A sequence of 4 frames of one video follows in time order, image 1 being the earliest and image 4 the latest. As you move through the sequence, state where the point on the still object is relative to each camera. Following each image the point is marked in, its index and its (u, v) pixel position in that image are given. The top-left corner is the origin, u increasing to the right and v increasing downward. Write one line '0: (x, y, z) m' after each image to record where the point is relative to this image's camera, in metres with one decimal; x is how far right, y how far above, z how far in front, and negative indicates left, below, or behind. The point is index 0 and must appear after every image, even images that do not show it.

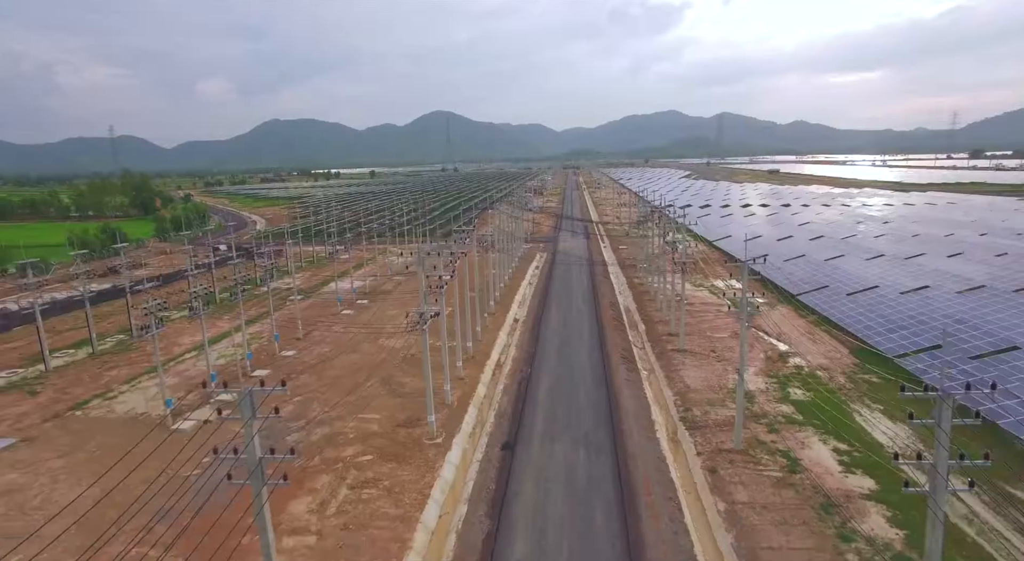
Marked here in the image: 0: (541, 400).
0: (+0.9, -3.7, +18.8) m
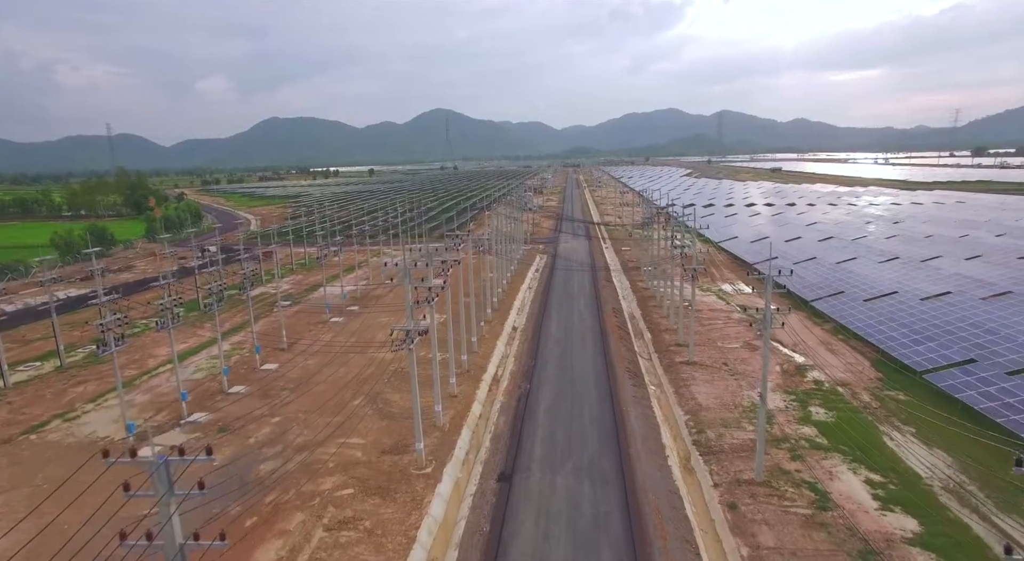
0: (+0.8, -4.0, +17.3) m
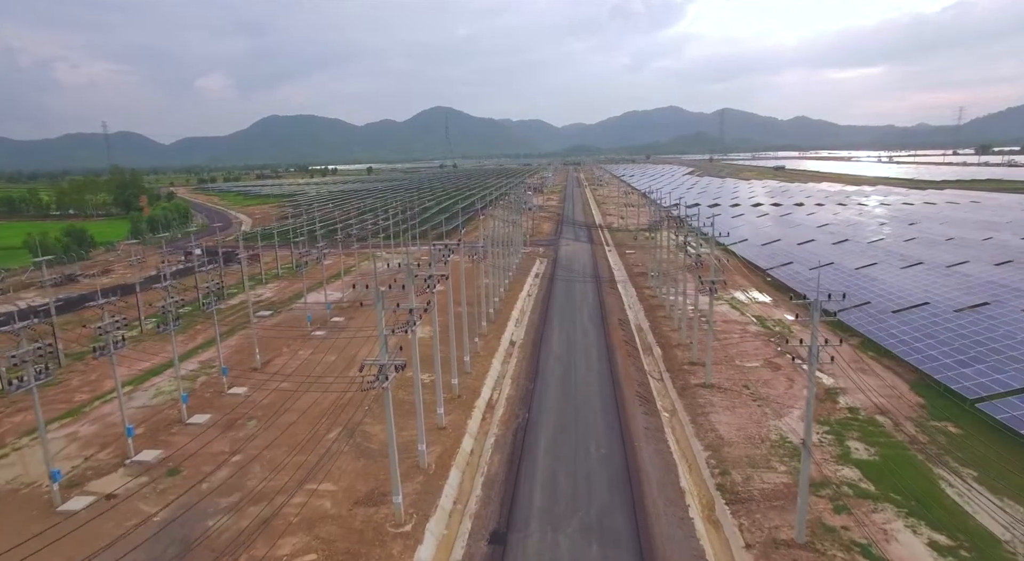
0: (+0.7, -4.4, +15.1) m
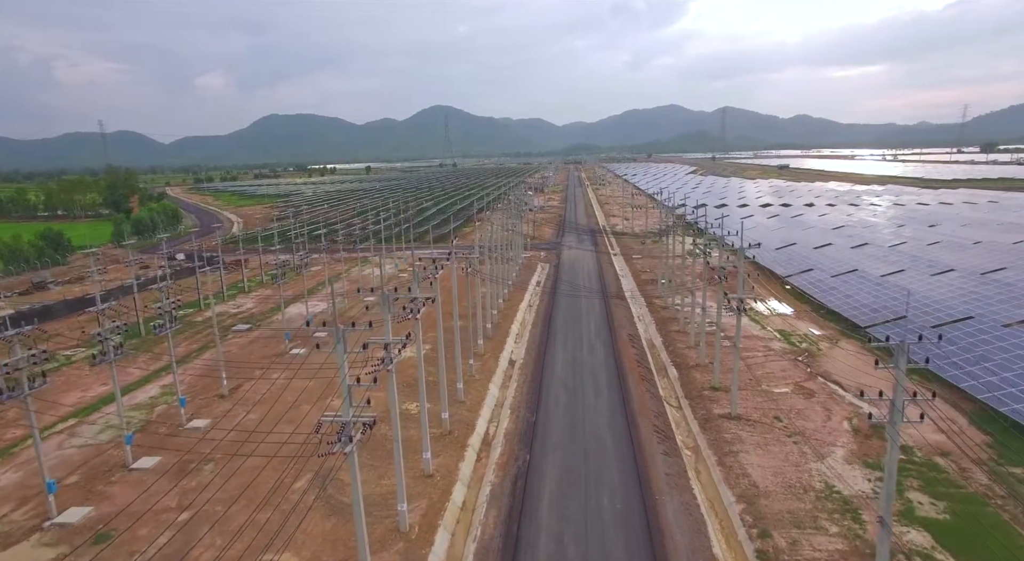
0: (+0.7, -4.9, +12.6) m
